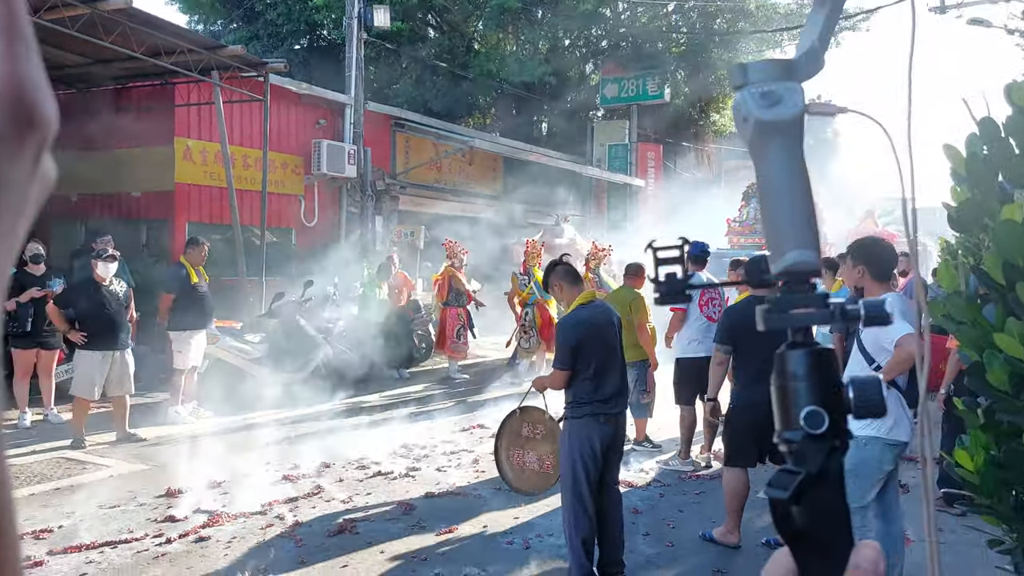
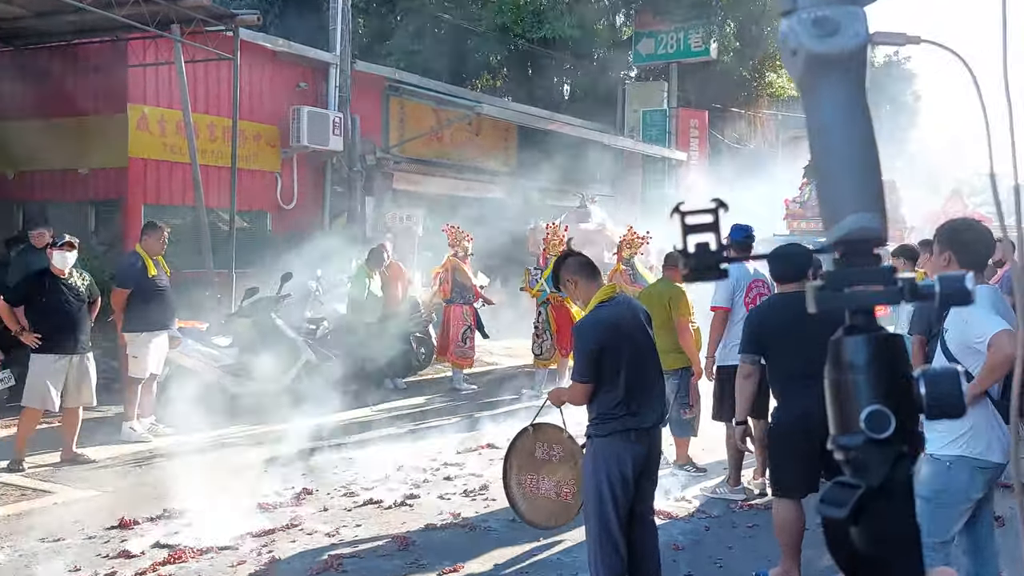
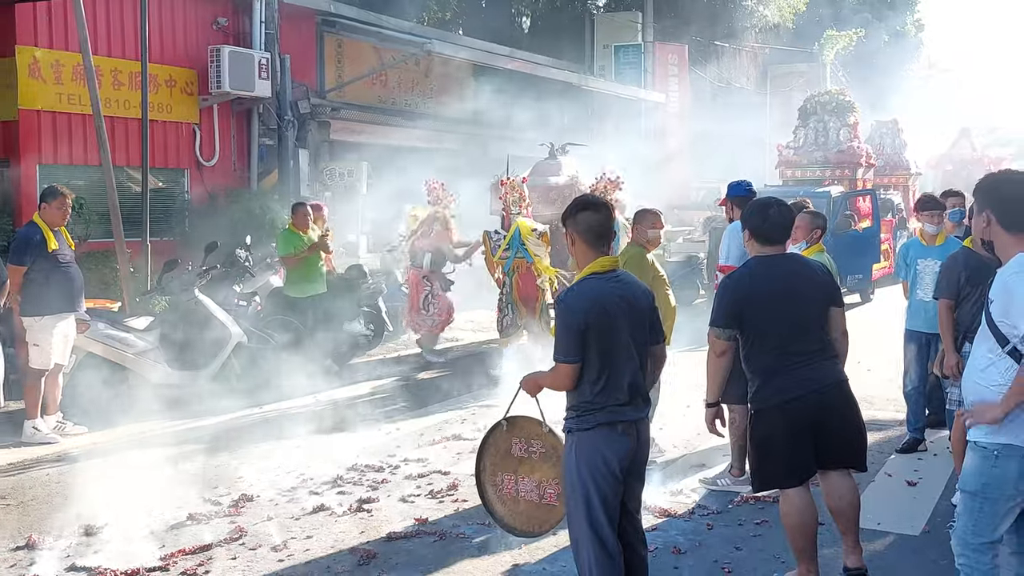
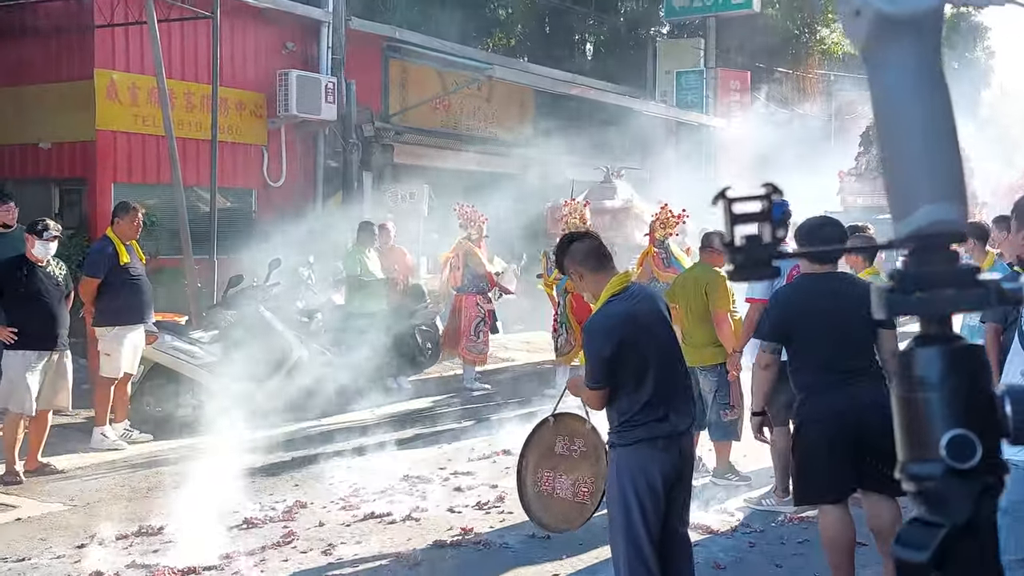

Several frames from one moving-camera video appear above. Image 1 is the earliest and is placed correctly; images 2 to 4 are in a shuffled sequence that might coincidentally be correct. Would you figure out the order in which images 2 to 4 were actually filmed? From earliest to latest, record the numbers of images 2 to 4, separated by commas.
2, 4, 3
